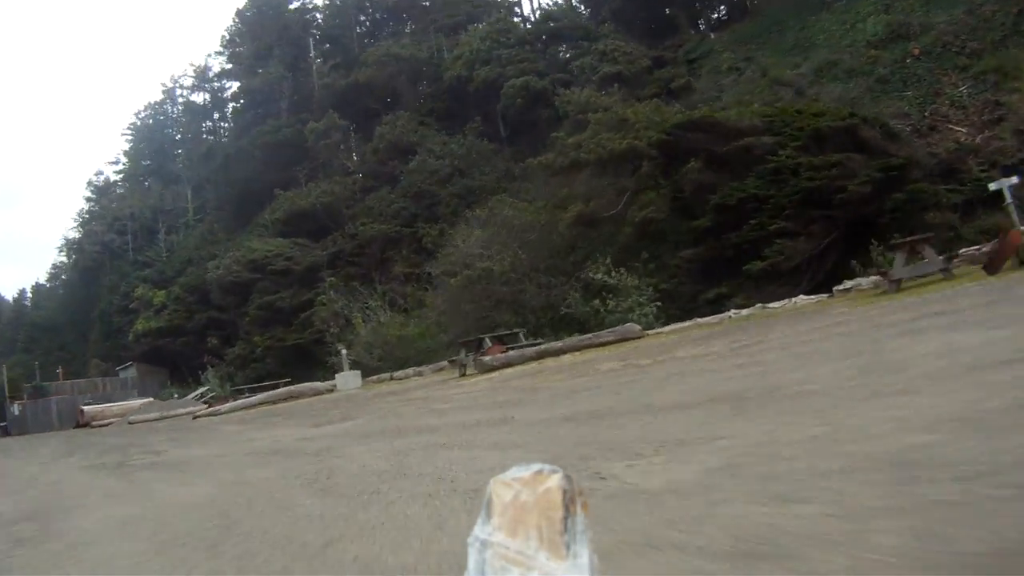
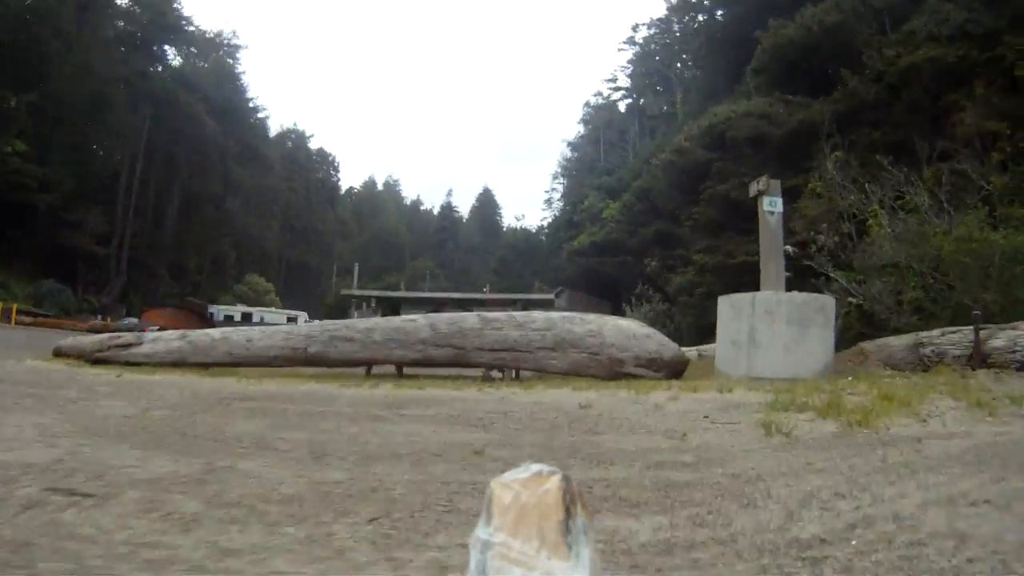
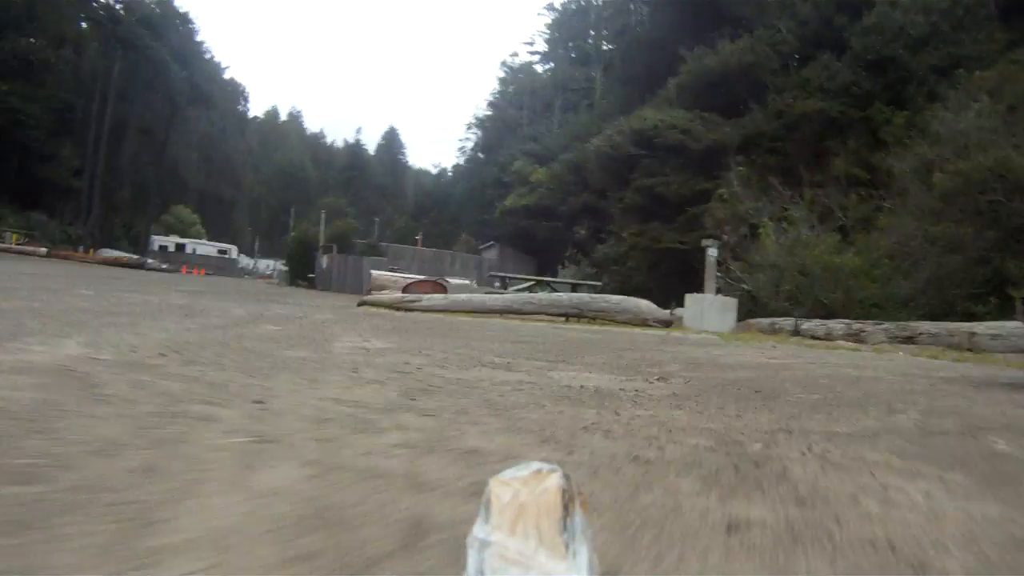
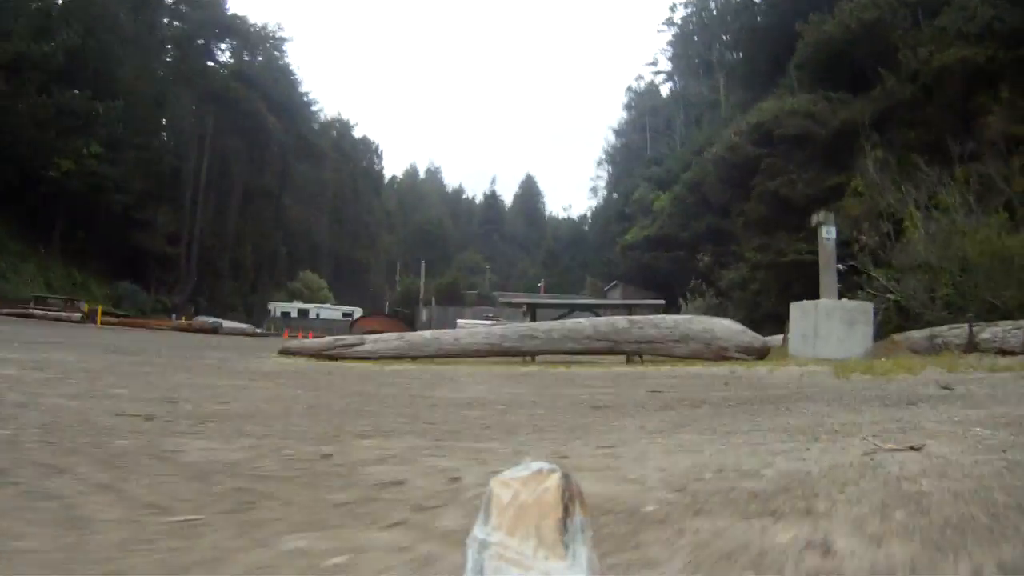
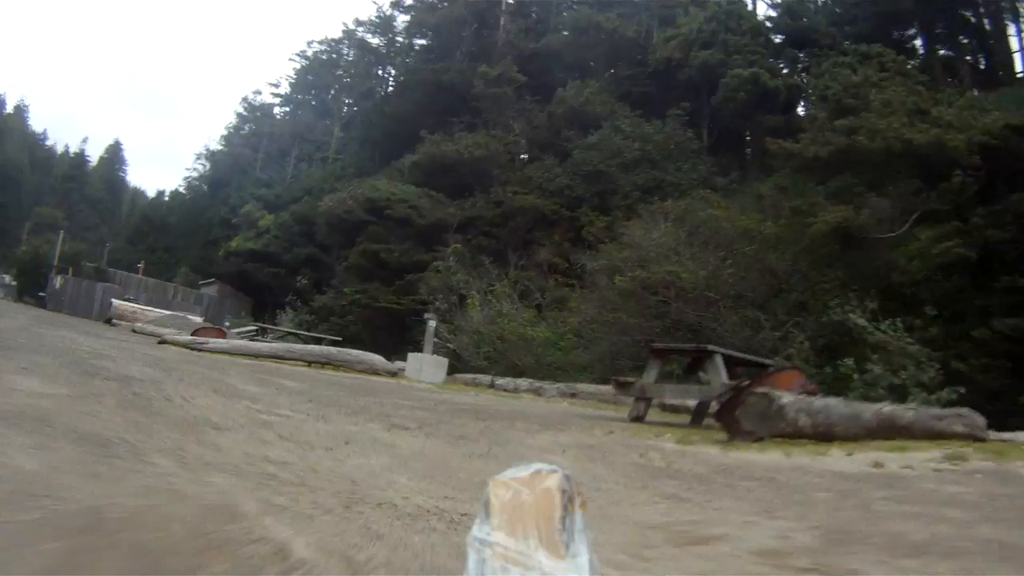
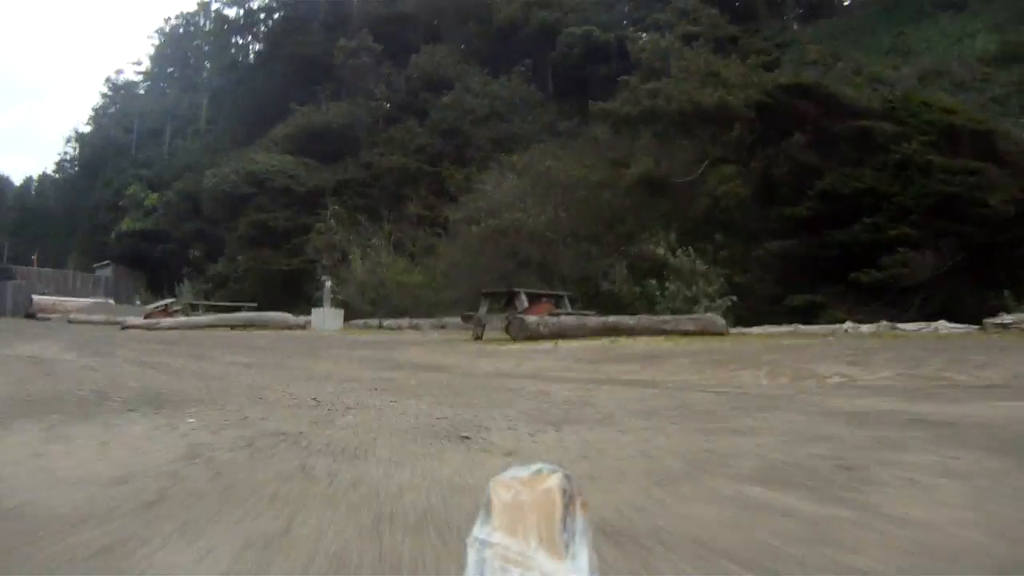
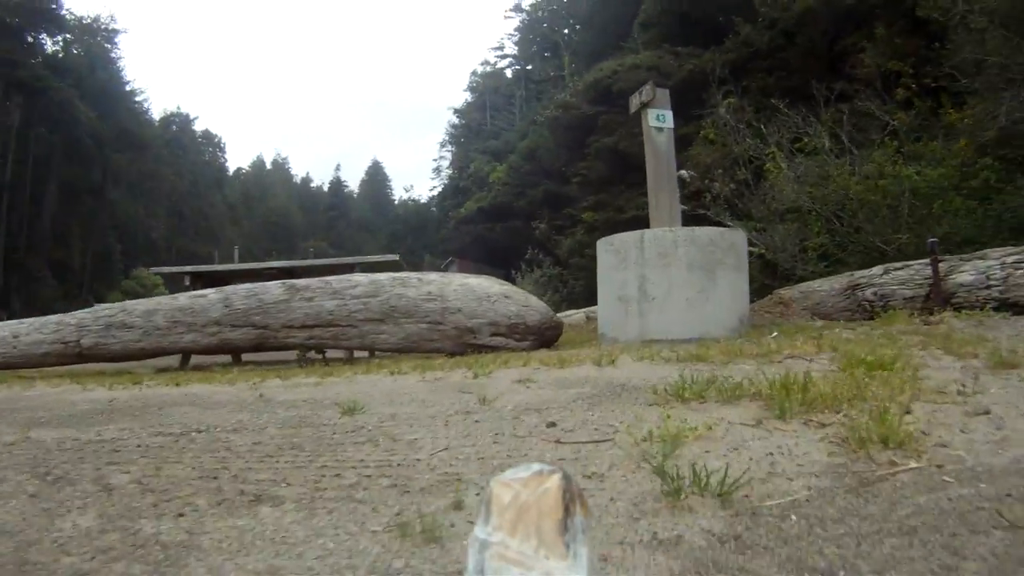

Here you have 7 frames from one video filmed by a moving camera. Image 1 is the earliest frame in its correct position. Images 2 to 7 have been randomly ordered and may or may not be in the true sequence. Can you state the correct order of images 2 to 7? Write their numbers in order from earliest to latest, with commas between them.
6, 5, 3, 4, 2, 7
